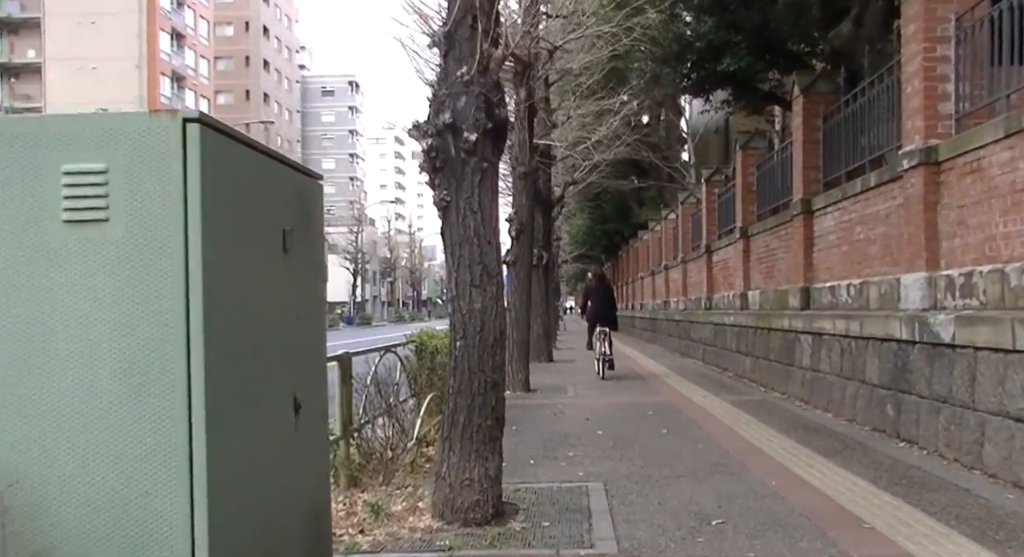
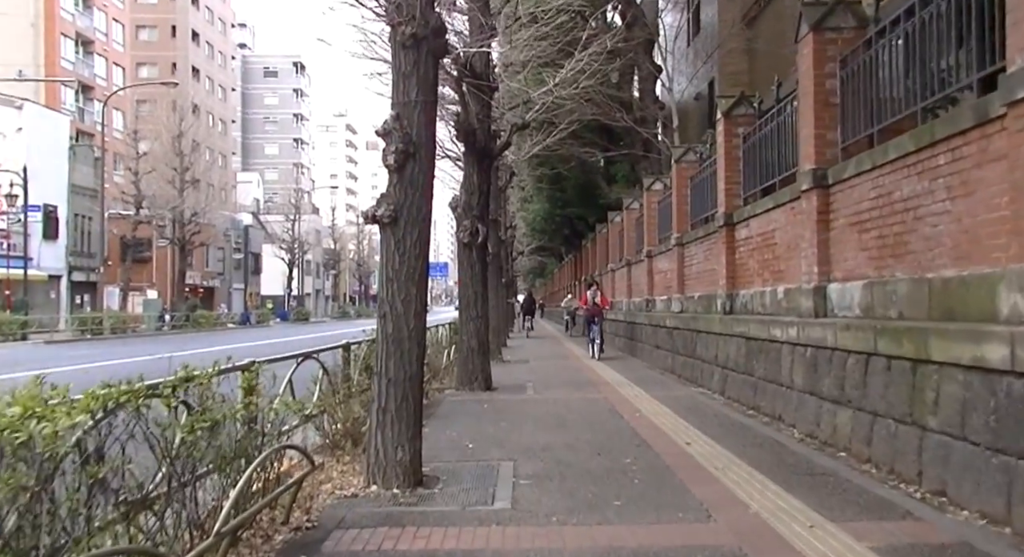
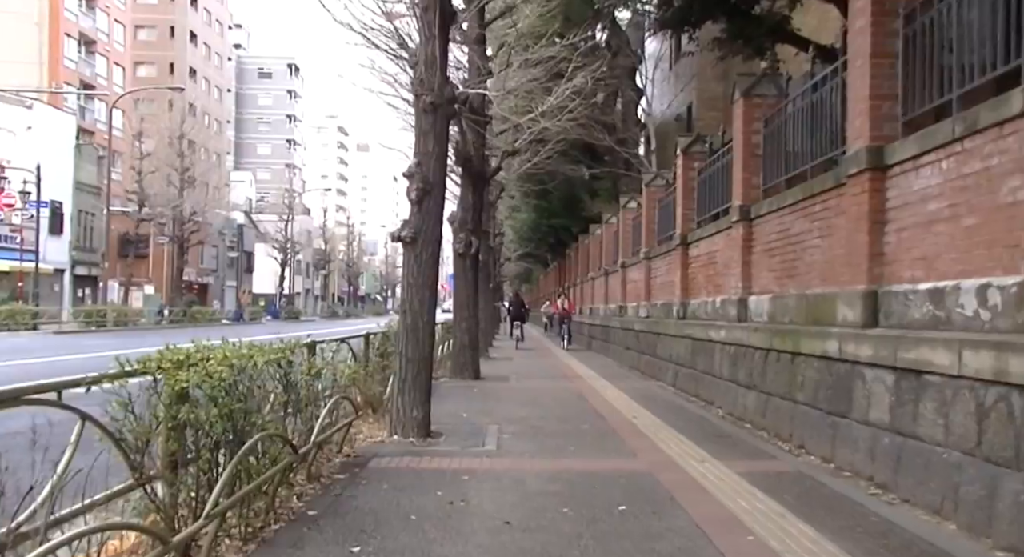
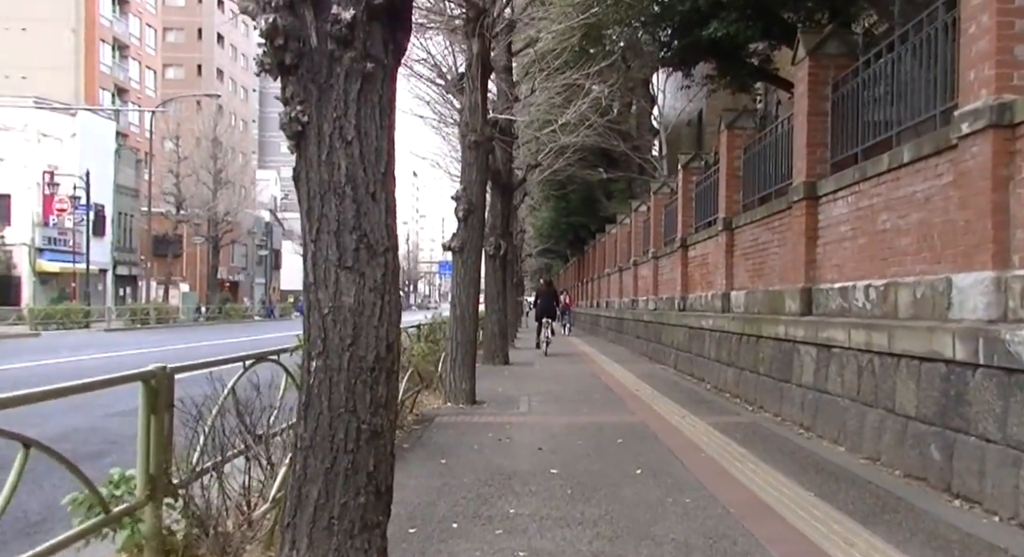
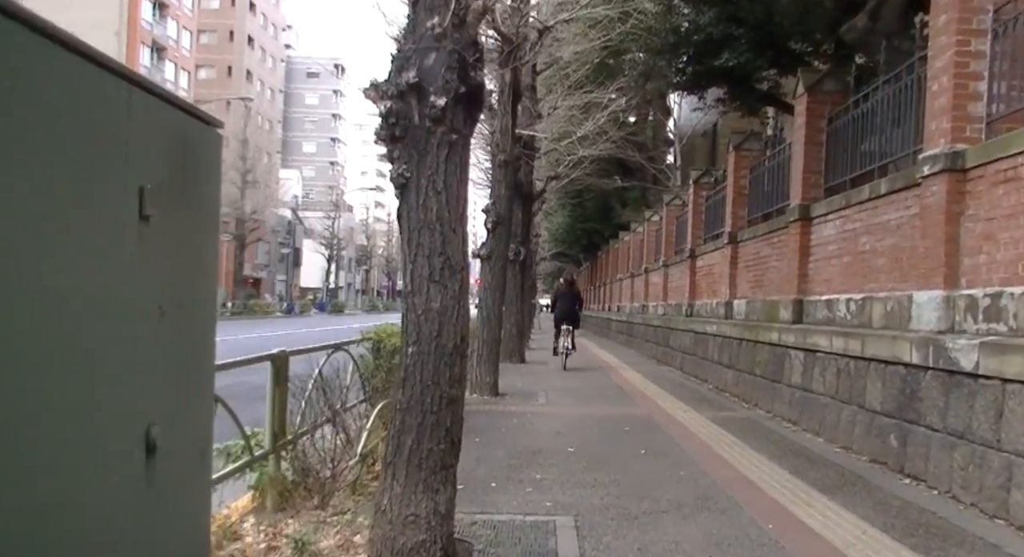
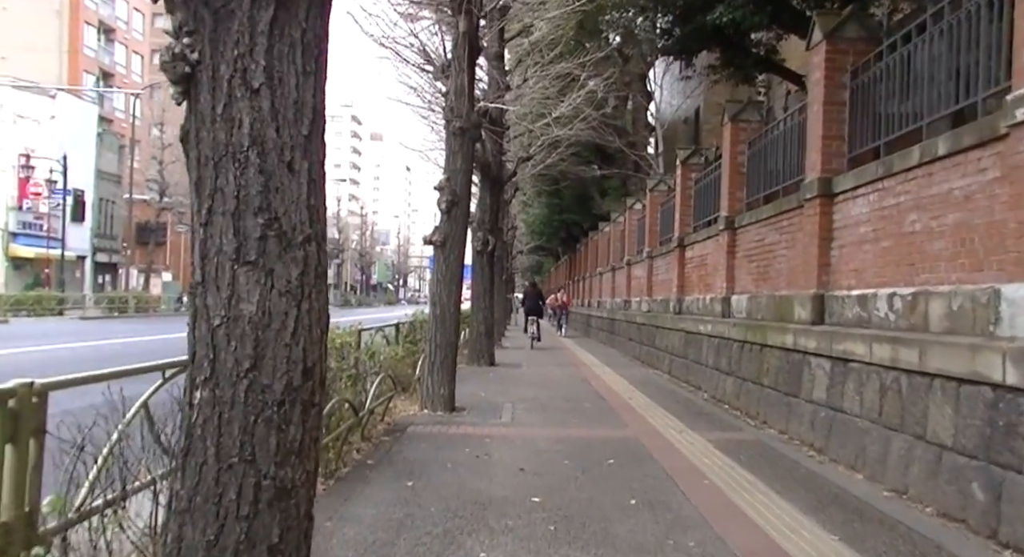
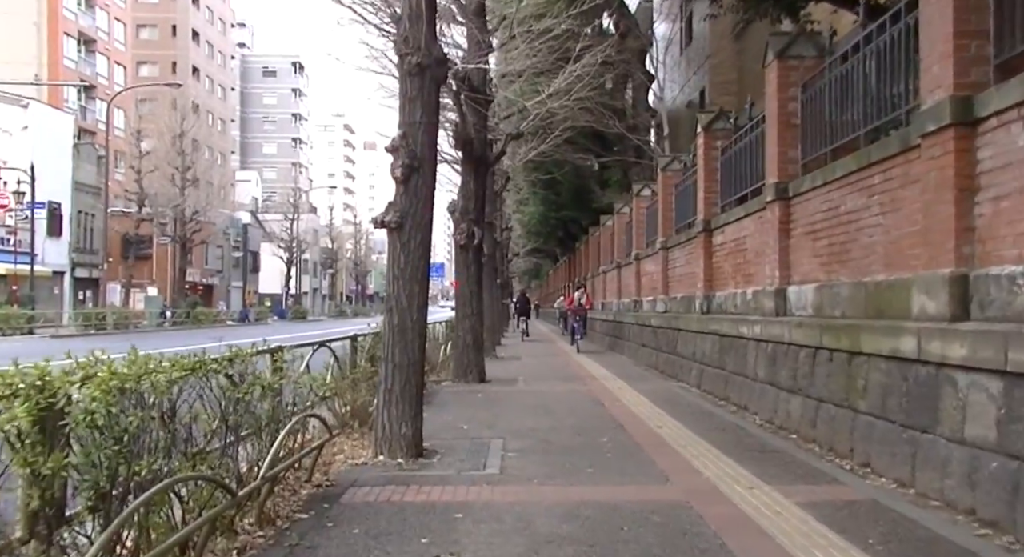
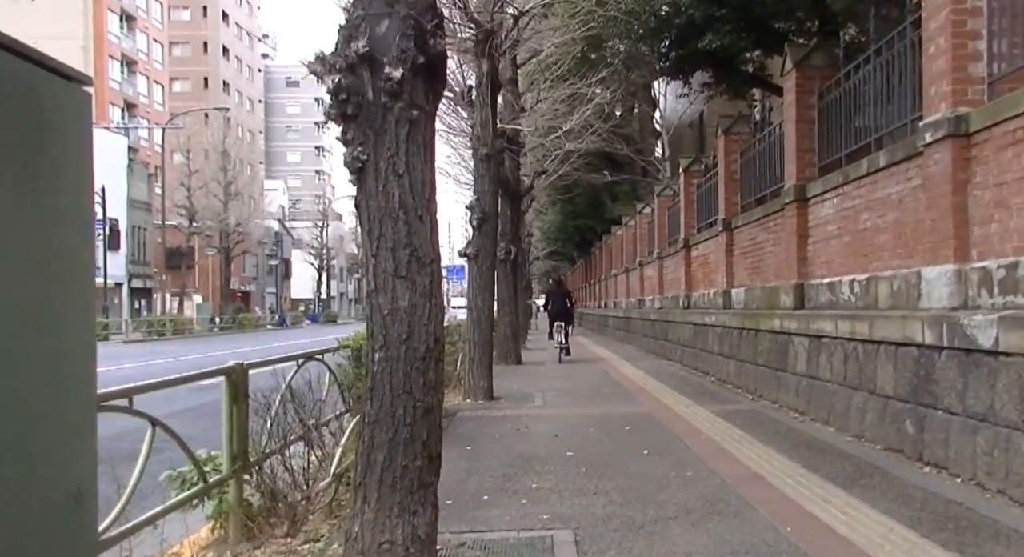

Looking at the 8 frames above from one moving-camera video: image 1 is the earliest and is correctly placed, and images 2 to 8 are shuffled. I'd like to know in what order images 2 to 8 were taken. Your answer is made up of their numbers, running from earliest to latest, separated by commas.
5, 8, 4, 6, 3, 7, 2
